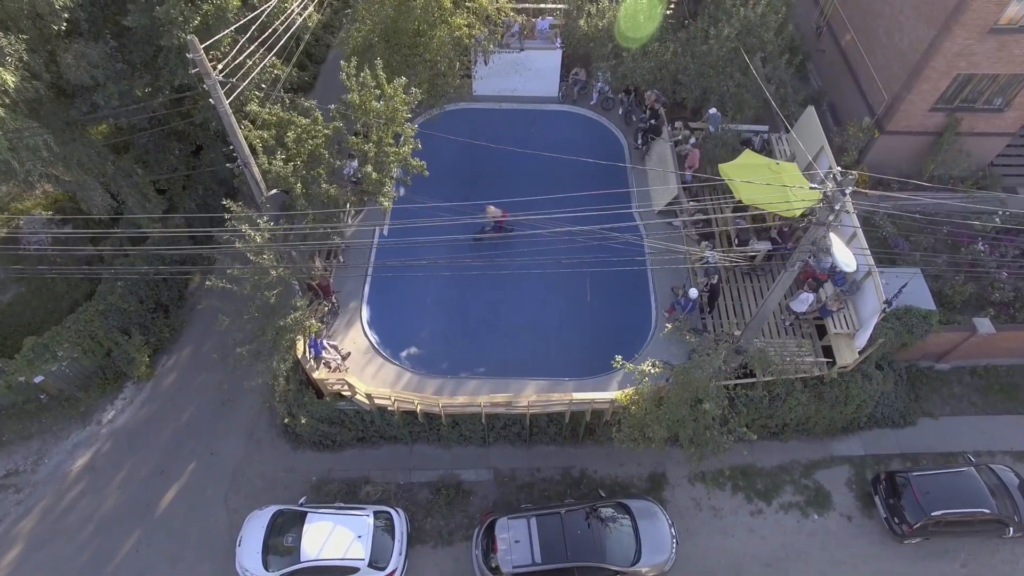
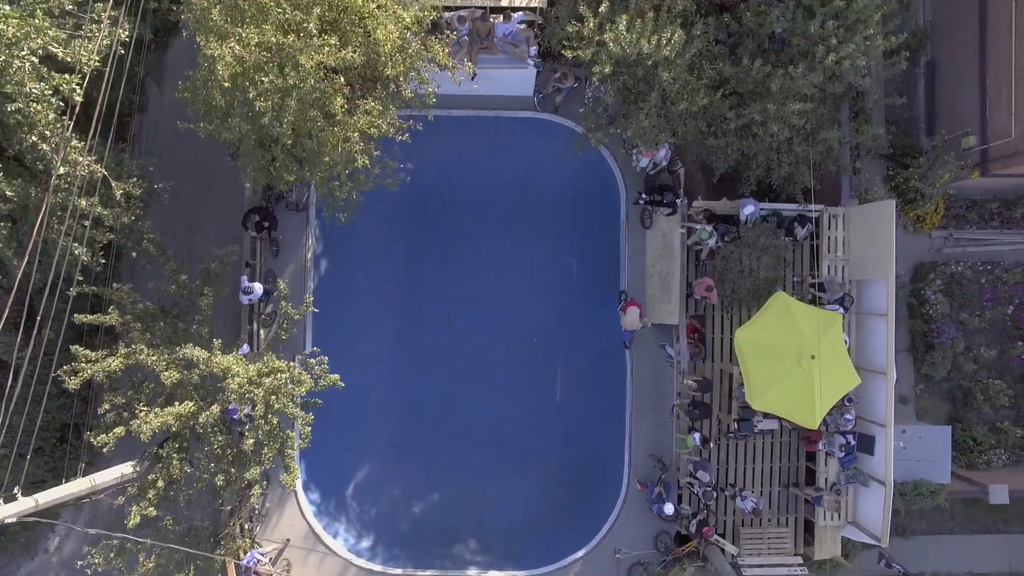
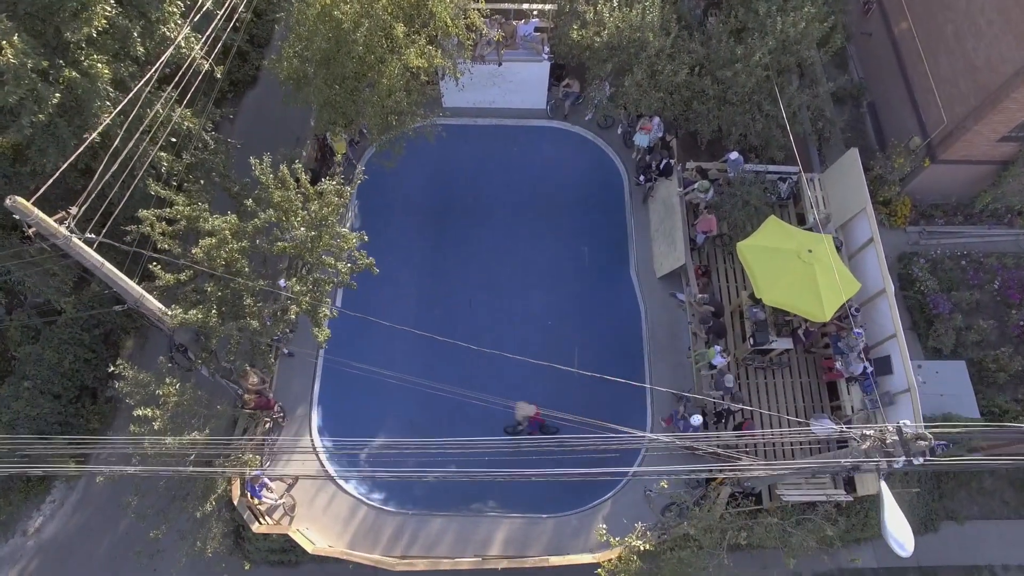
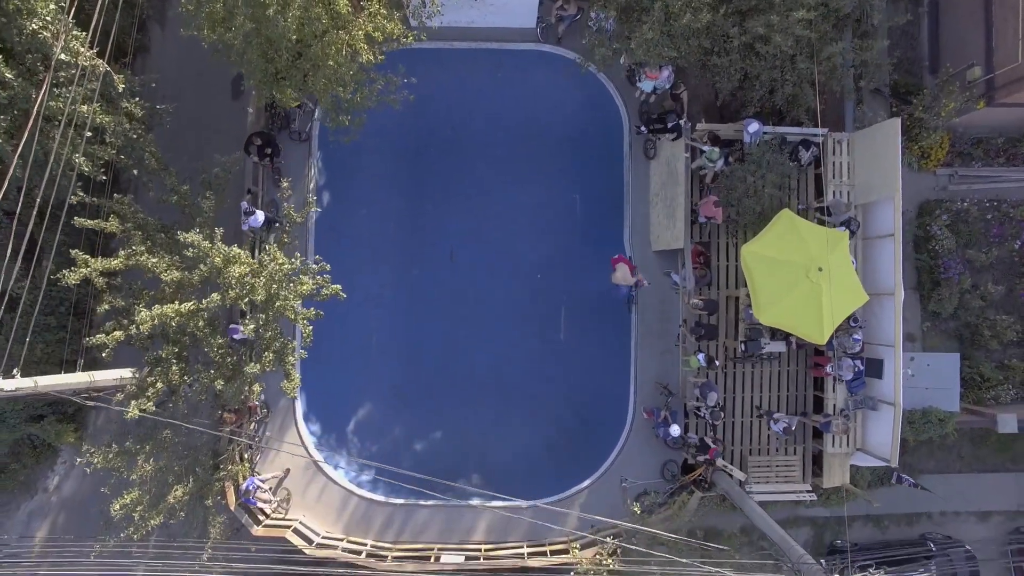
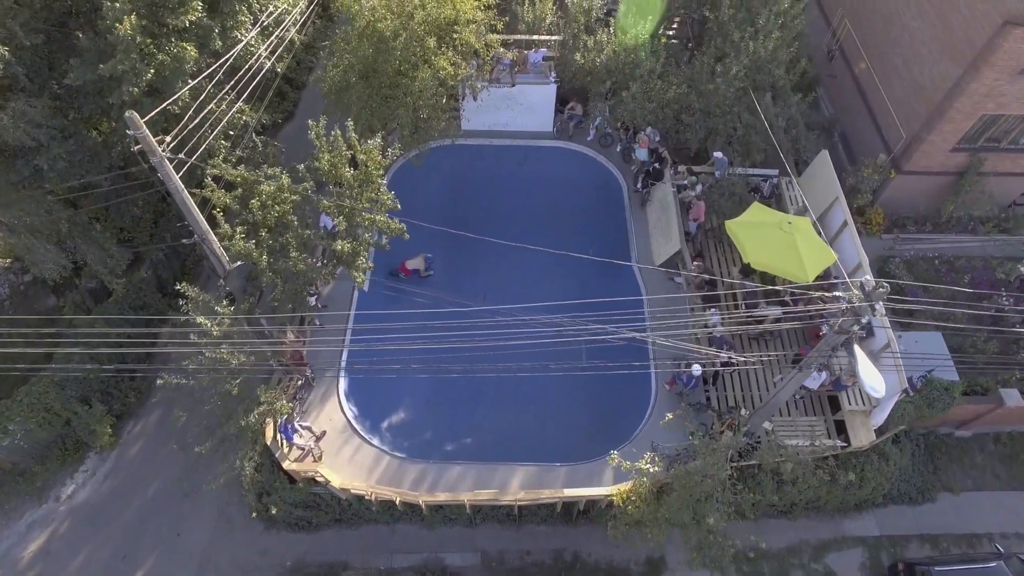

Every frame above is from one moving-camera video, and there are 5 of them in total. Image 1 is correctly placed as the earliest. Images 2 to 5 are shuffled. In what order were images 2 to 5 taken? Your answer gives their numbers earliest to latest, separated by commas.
5, 3, 4, 2
